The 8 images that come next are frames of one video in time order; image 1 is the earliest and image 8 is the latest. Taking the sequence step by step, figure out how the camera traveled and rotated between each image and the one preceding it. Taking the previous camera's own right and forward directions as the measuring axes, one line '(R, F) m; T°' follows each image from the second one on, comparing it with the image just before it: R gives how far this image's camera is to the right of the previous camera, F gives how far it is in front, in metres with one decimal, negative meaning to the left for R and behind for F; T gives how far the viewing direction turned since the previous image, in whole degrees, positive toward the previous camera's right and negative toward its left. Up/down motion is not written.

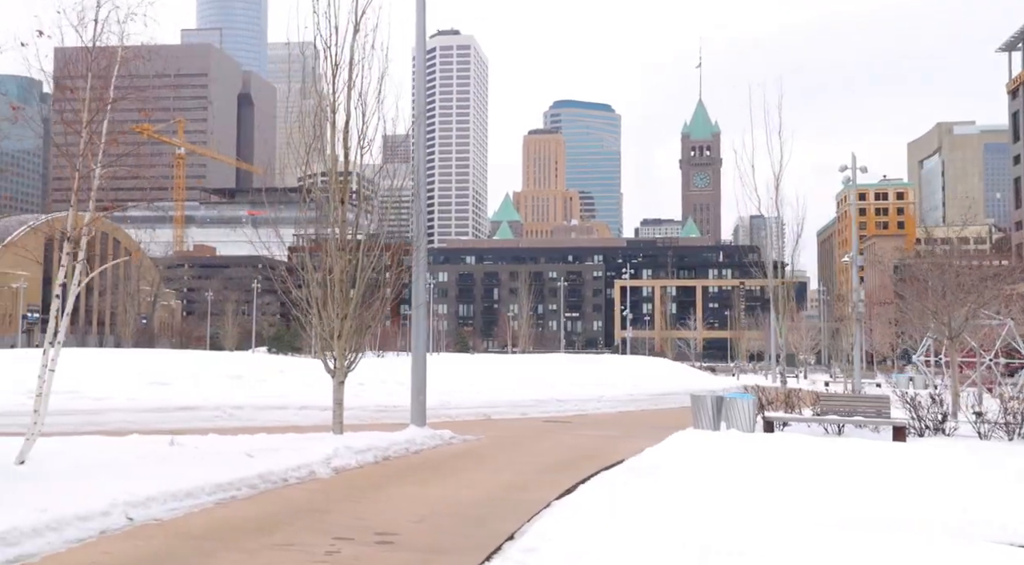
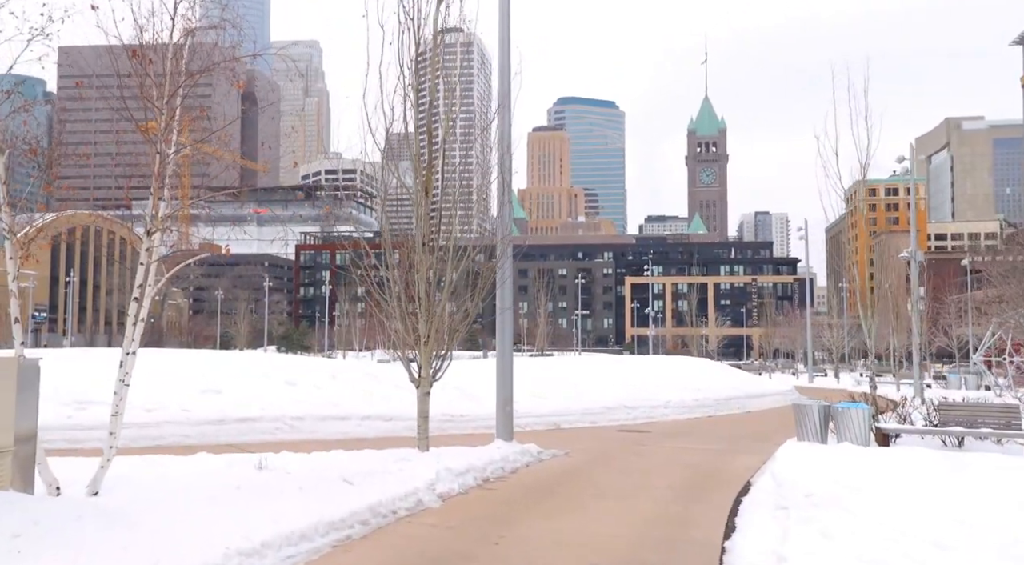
(-1.4, +1.7) m; 0°
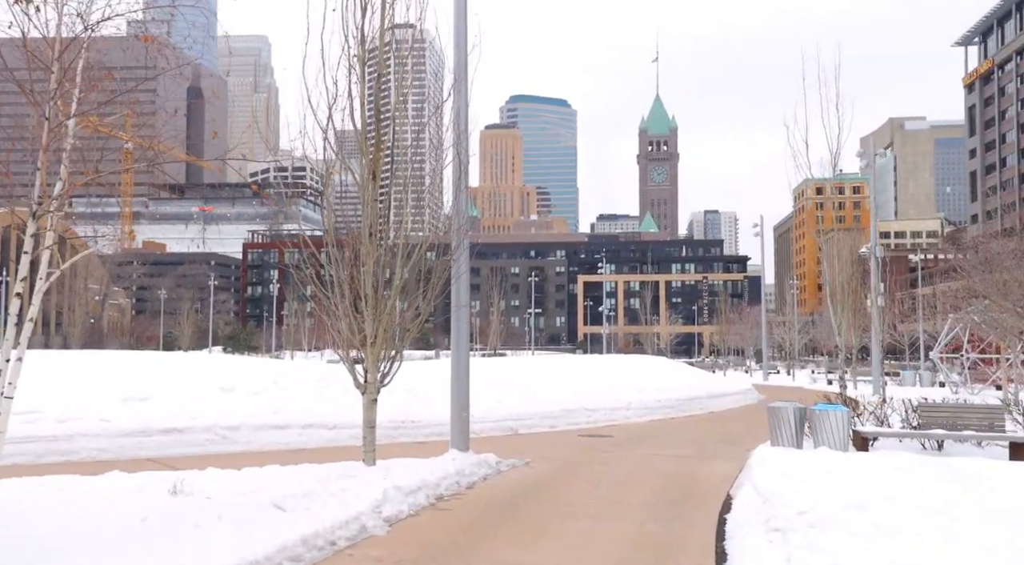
(0.0, +1.3) m; +3°
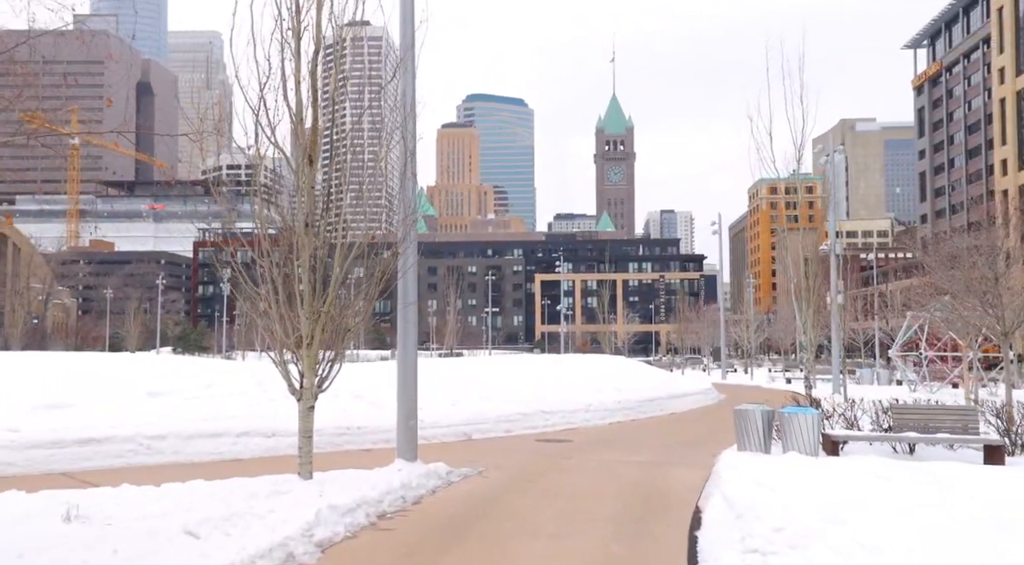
(+0.1, +1.0) m; +2°
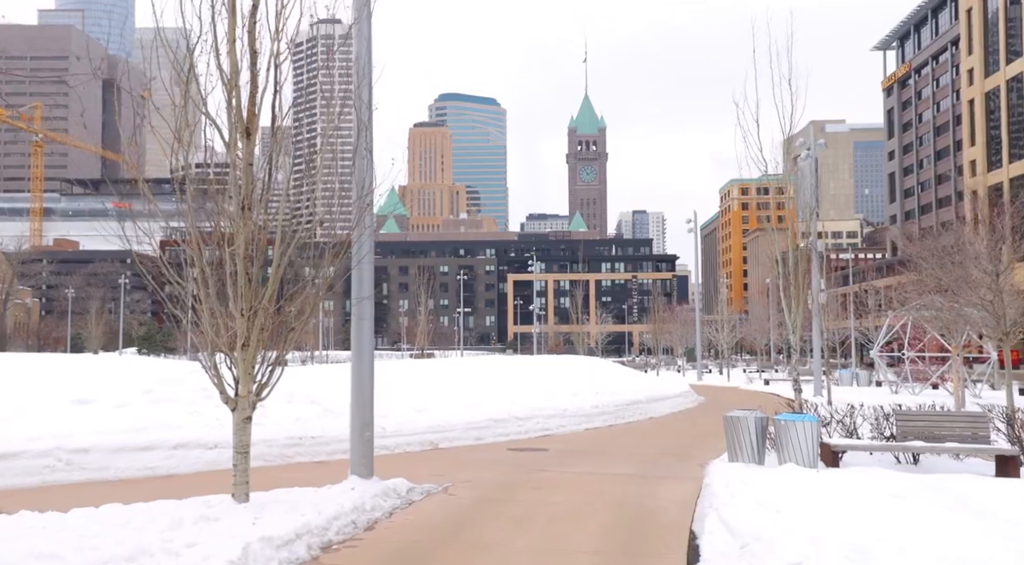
(0.0, +1.4) m; +2°
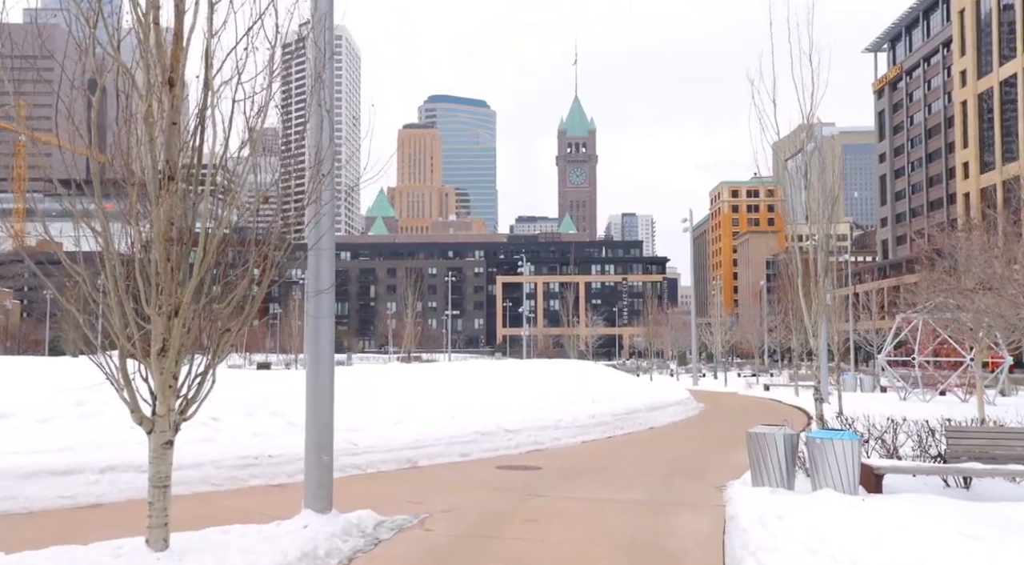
(0.0, +1.9) m; +1°
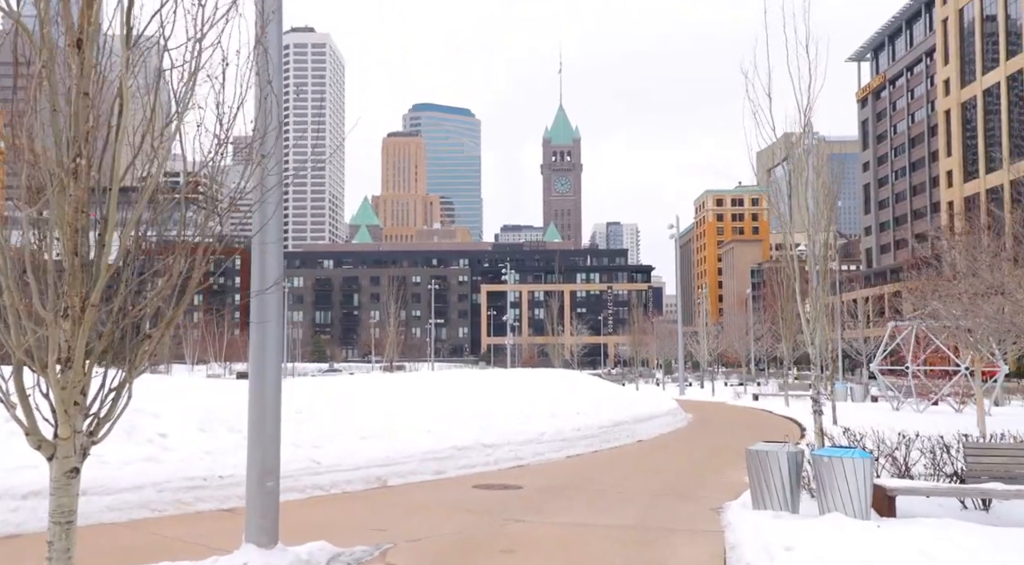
(+0.1, +1.1) m; +1°
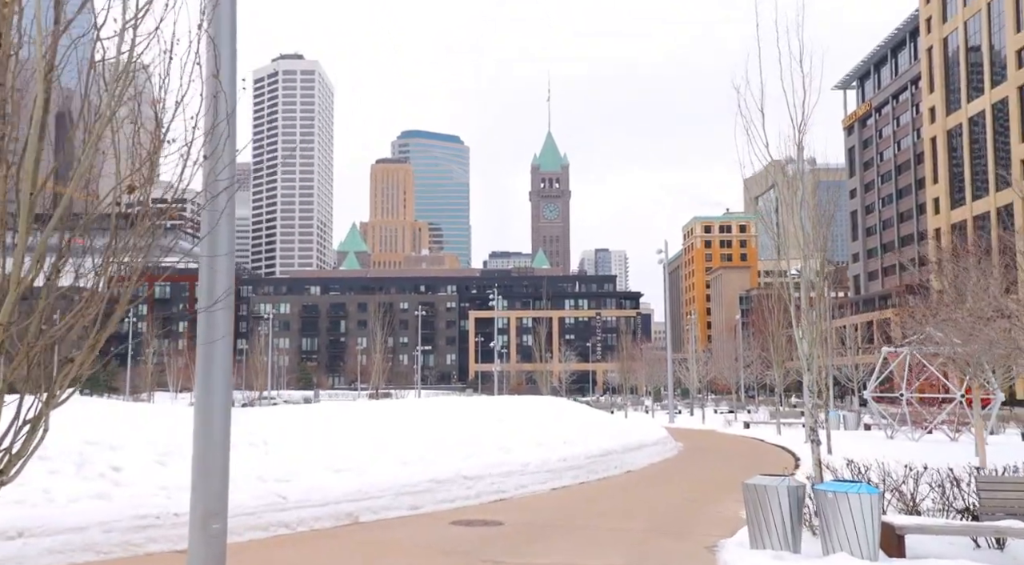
(+0.1, +0.8) m; +1°
